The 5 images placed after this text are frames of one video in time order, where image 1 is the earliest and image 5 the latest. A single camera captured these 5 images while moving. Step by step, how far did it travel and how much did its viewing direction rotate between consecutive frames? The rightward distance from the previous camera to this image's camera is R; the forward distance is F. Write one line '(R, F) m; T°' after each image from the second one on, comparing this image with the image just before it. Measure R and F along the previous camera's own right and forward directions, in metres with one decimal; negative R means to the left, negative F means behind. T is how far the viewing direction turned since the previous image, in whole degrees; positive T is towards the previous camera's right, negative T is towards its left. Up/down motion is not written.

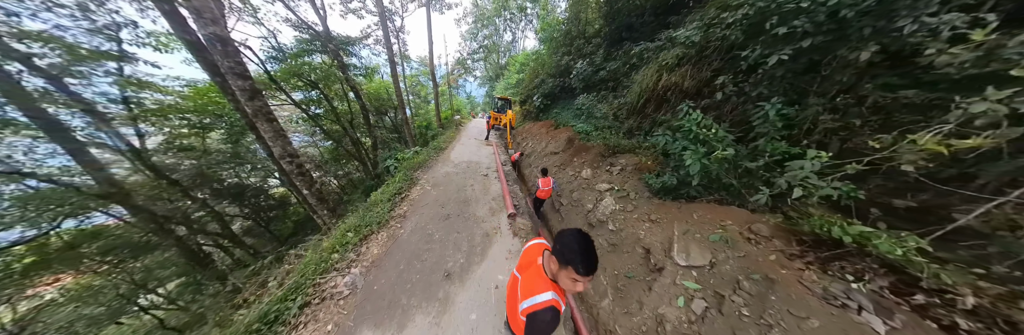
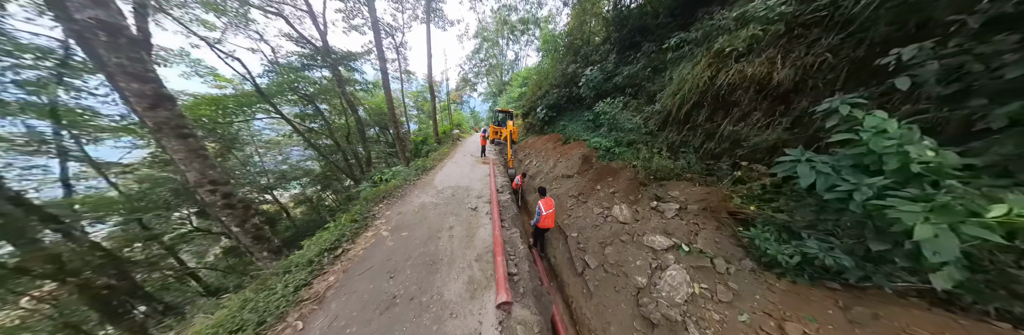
(+0.2, +1.7) m; -1°
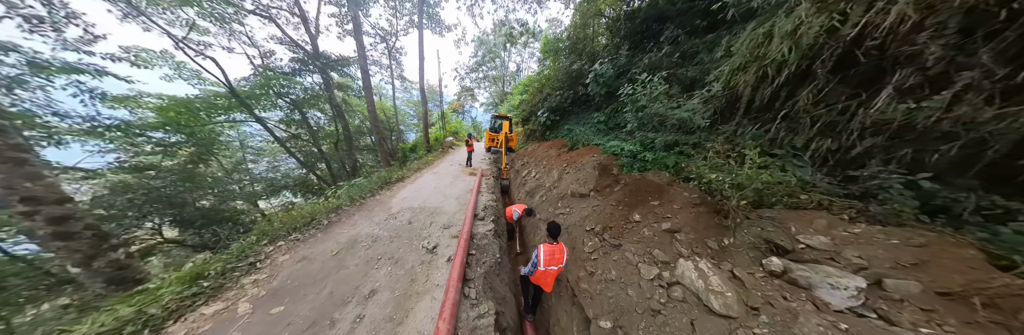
(+0.4, +1.7) m; -1°
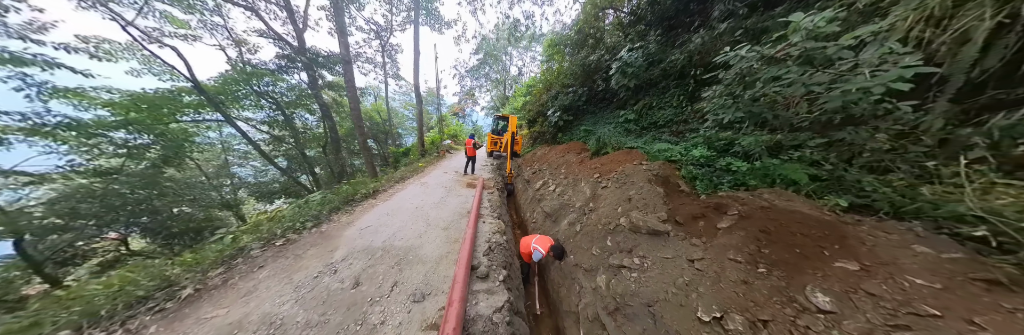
(-0.3, +1.4) m; 0°
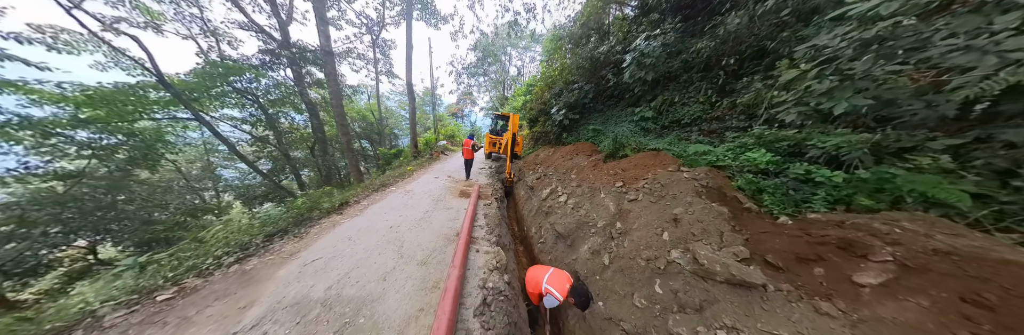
(-0.1, +0.7) m; 0°
